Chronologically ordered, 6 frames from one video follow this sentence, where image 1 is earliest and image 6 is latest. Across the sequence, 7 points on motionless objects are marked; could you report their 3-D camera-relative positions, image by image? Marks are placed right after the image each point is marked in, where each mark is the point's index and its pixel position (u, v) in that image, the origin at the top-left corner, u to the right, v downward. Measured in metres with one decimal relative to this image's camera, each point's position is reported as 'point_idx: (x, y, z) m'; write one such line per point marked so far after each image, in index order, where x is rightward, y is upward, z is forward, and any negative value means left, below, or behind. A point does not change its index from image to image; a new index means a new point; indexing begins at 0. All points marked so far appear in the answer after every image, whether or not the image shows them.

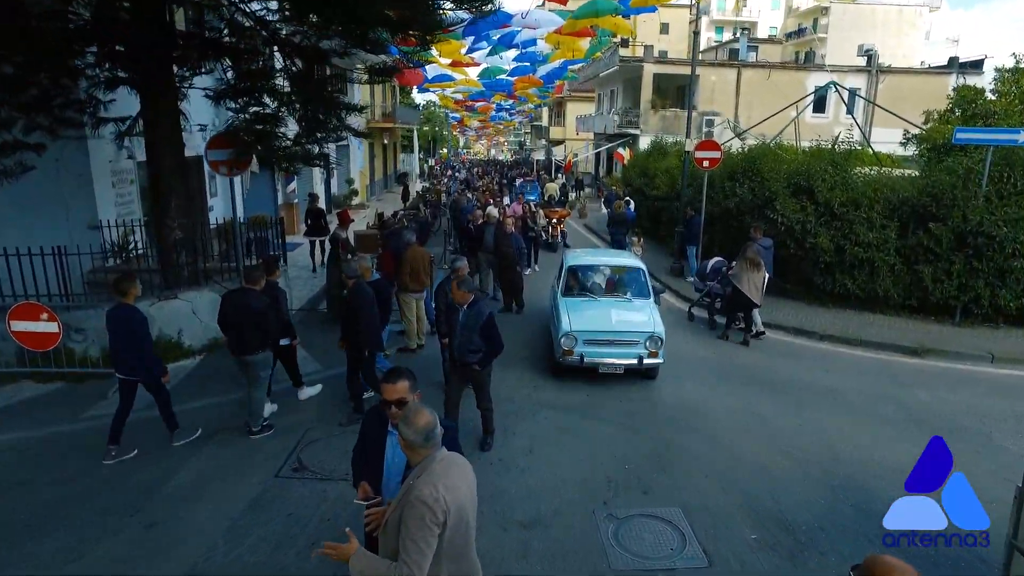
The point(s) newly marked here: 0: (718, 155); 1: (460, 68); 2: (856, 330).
0: (+4.2, +2.7, +12.9) m
1: (-1.7, +6.9, +19.8) m
2: (+5.6, -0.7, +10.2) m
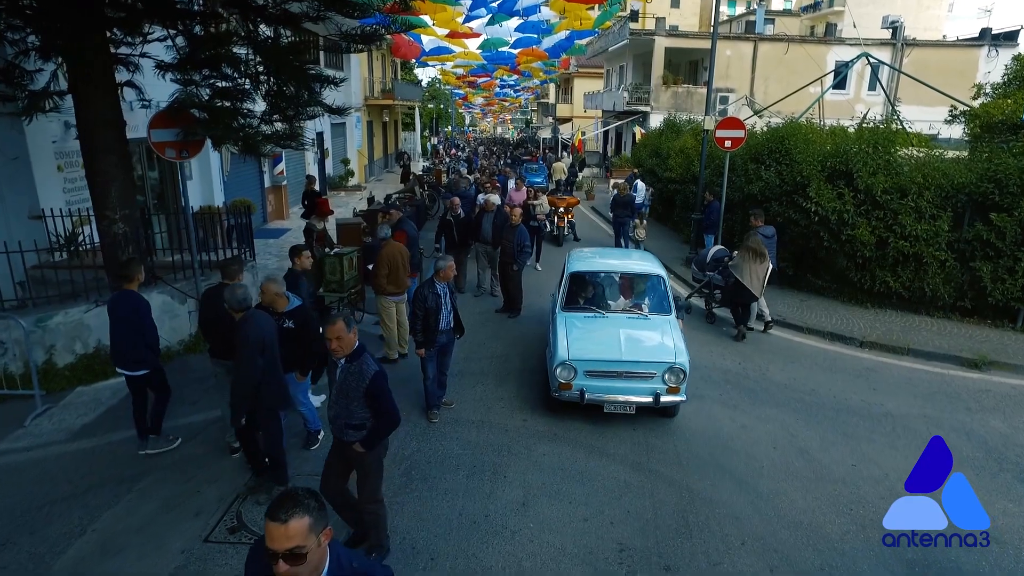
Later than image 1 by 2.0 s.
0: (+4.2, +2.8, +11.6) m
1: (-1.6, +7.3, +18.4) m
2: (+5.6, -0.7, +8.9) m
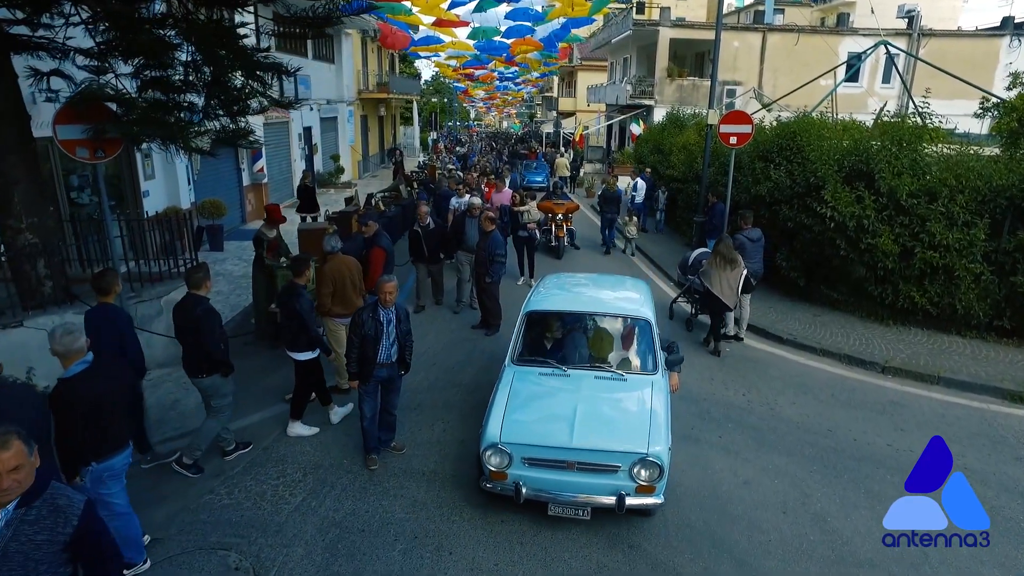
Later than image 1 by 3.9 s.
0: (+3.9, +2.6, +10.4) m
1: (-1.8, +7.1, +17.2) m
2: (+5.2, -0.9, +7.8) m
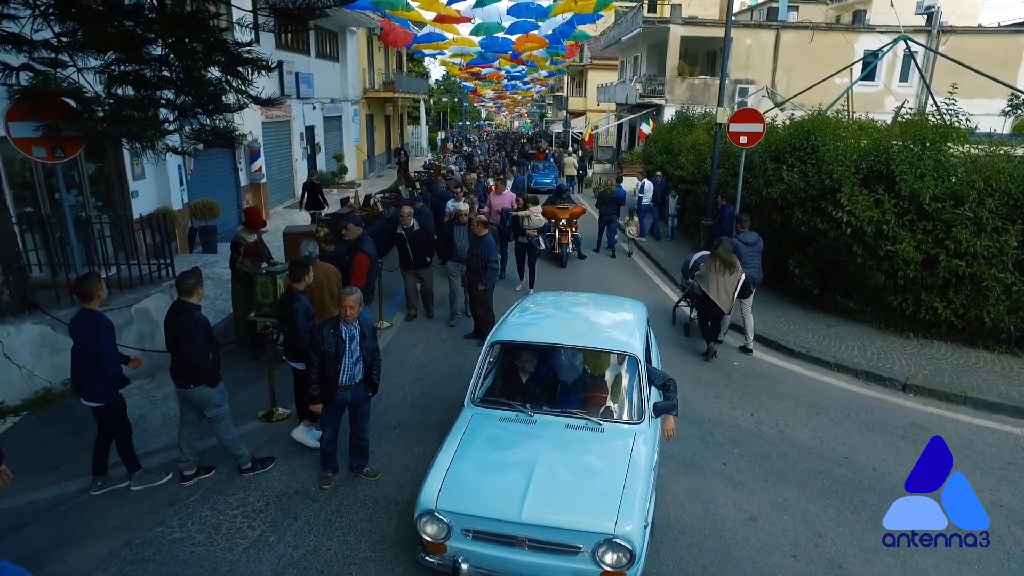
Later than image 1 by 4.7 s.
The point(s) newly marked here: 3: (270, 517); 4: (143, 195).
0: (+3.9, +2.5, +9.8) m
1: (-1.7, +7.1, +16.8) m
2: (+5.1, -1.0, +7.2) m
3: (-1.9, -1.8, +4.9) m
4: (-7.6, +1.9, +12.8) m
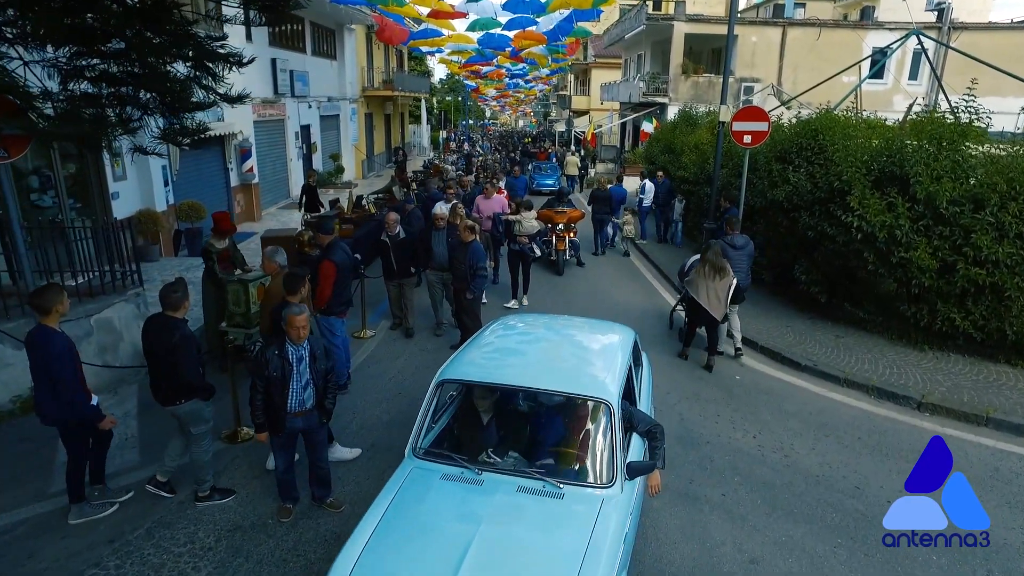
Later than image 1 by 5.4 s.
0: (+3.8, +2.4, +9.3) m
1: (-1.8, +7.0, +16.3) m
2: (+5.0, -1.1, +6.7) m
3: (-2.1, -1.9, +4.5) m
4: (-7.7, +1.8, +12.4) m
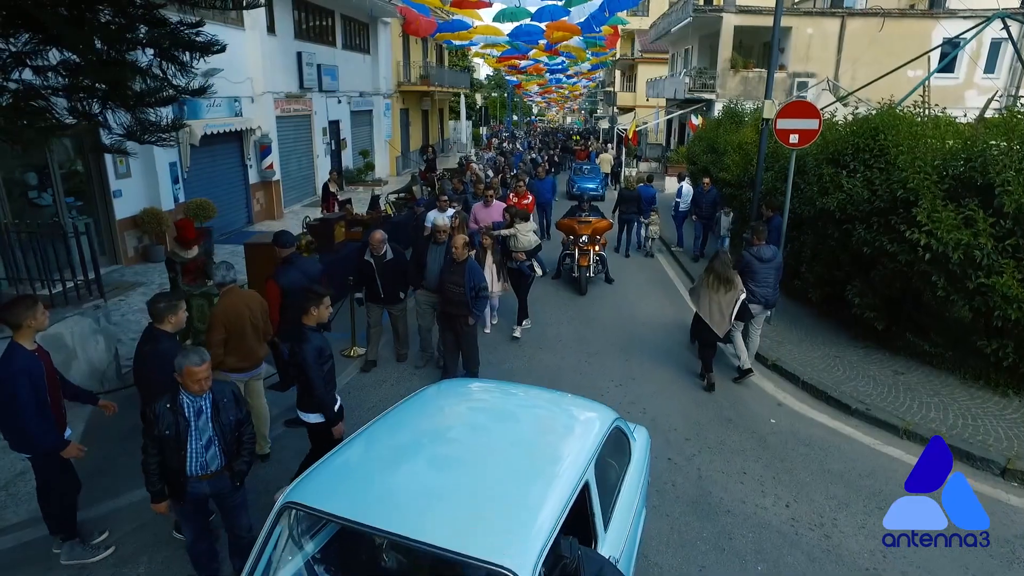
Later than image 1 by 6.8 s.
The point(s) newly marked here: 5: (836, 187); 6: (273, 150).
0: (+3.9, +2.1, +8.0) m
1: (-1.0, +6.8, +15.4) m
2: (+4.8, -1.5, +5.3) m
3: (-2.4, -2.1, +3.6) m
4: (-7.3, +1.8, +11.9) m
5: (+4.3, +1.3, +8.3) m
6: (-6.6, +3.8, +17.2) m
